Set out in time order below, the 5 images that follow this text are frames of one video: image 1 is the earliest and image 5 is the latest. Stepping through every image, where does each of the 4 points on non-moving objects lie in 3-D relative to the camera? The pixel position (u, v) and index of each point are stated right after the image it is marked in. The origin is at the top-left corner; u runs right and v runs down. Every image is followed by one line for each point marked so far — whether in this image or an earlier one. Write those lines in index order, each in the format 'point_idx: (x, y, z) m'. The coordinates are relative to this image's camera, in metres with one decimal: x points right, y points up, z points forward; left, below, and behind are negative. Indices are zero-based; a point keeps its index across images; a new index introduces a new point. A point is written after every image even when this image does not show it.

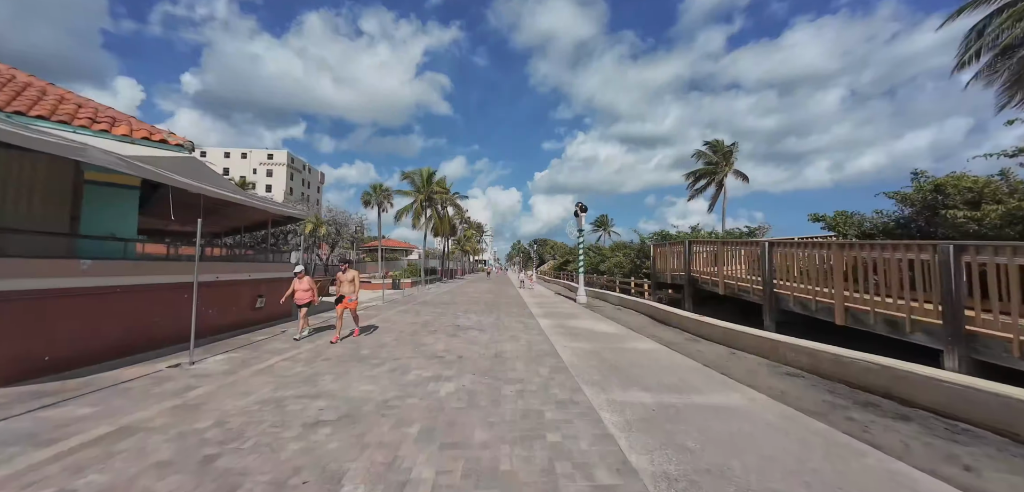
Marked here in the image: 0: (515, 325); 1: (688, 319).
0: (0.0, -2.3, +10.5) m
1: (+4.9, -2.1, +9.9) m
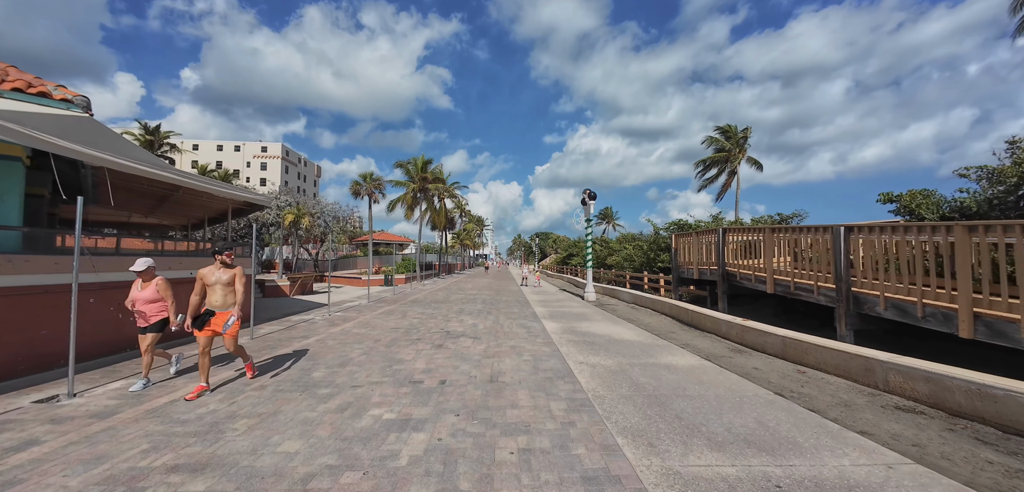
0: (+0.1, -2.1, +8.7) m
1: (+4.9, -1.8, +8.1) m
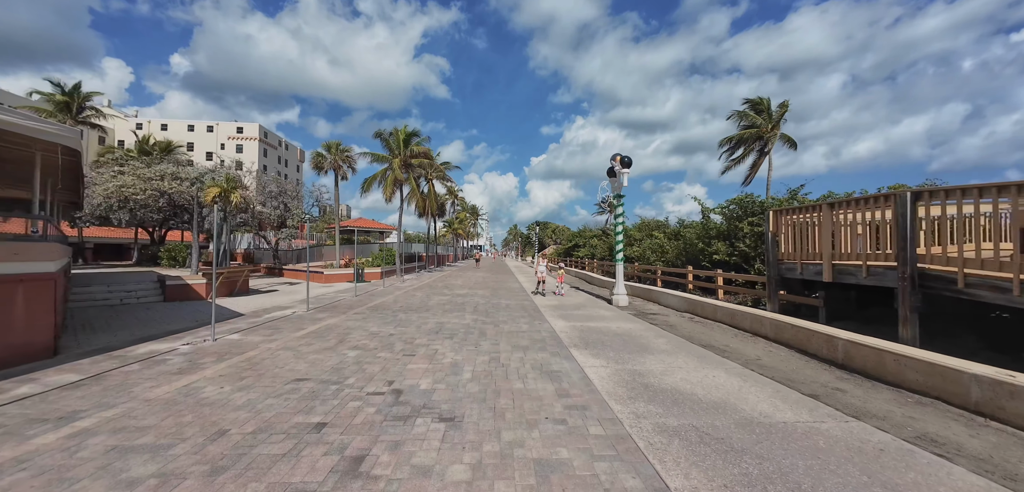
0: (+0.2, -1.7, +4.5) m
1: (+5.1, -1.5, +3.9) m
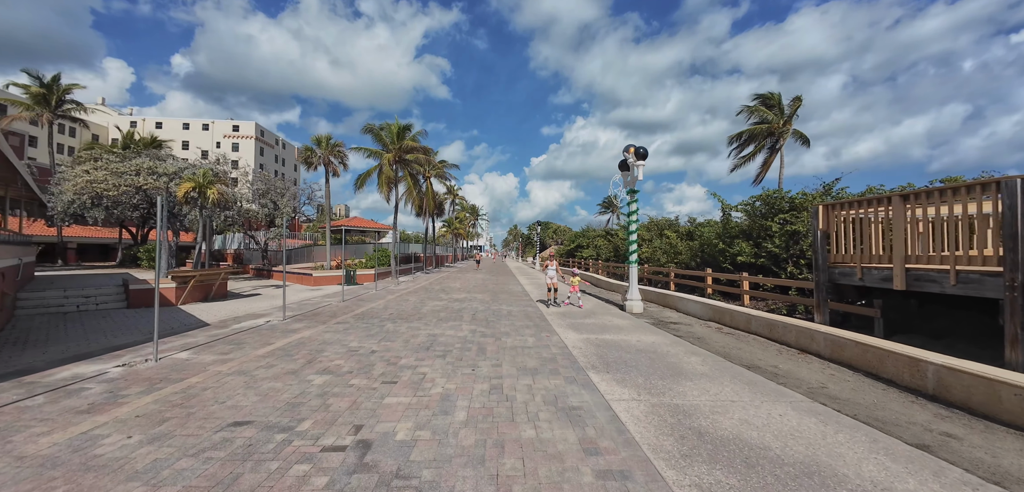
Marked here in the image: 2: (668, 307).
0: (+0.3, -1.7, +3.4) m
1: (+5.2, -1.5, +2.8) m
2: (+5.0, -2.0, +11.3) m
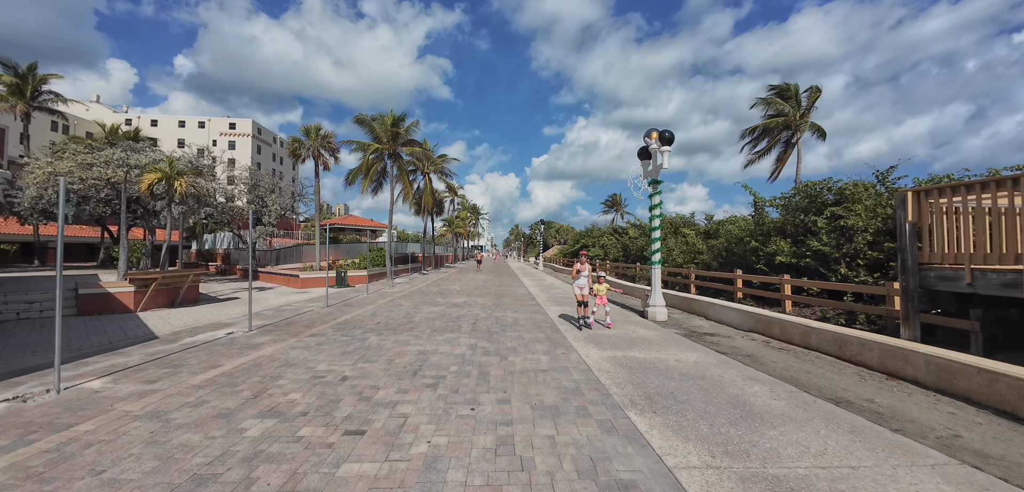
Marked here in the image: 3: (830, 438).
0: (+0.5, -1.7, +2.1) m
1: (+5.3, -1.5, +1.5) m
2: (+5.2, -1.9, +10.0) m
3: (+2.9, -1.8, +3.3) m
